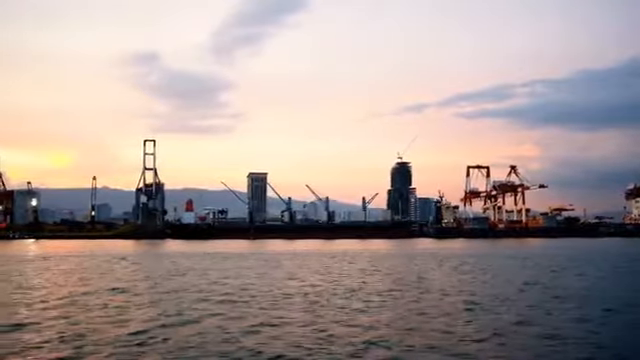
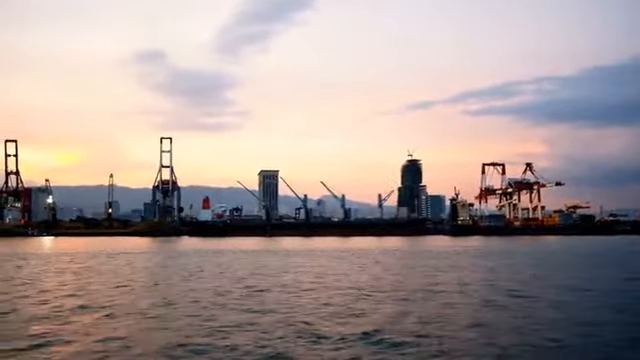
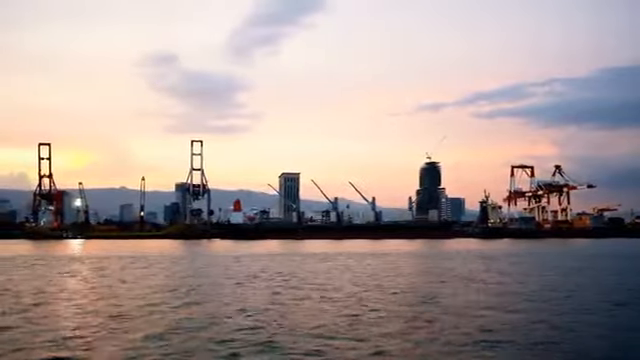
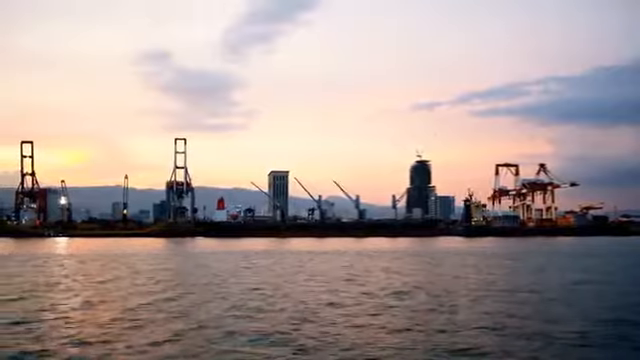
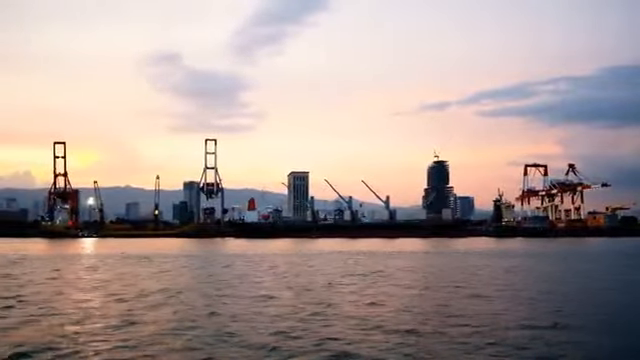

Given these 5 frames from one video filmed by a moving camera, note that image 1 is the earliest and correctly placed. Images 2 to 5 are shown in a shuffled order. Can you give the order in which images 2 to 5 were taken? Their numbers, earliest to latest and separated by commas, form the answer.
2, 4, 3, 5
